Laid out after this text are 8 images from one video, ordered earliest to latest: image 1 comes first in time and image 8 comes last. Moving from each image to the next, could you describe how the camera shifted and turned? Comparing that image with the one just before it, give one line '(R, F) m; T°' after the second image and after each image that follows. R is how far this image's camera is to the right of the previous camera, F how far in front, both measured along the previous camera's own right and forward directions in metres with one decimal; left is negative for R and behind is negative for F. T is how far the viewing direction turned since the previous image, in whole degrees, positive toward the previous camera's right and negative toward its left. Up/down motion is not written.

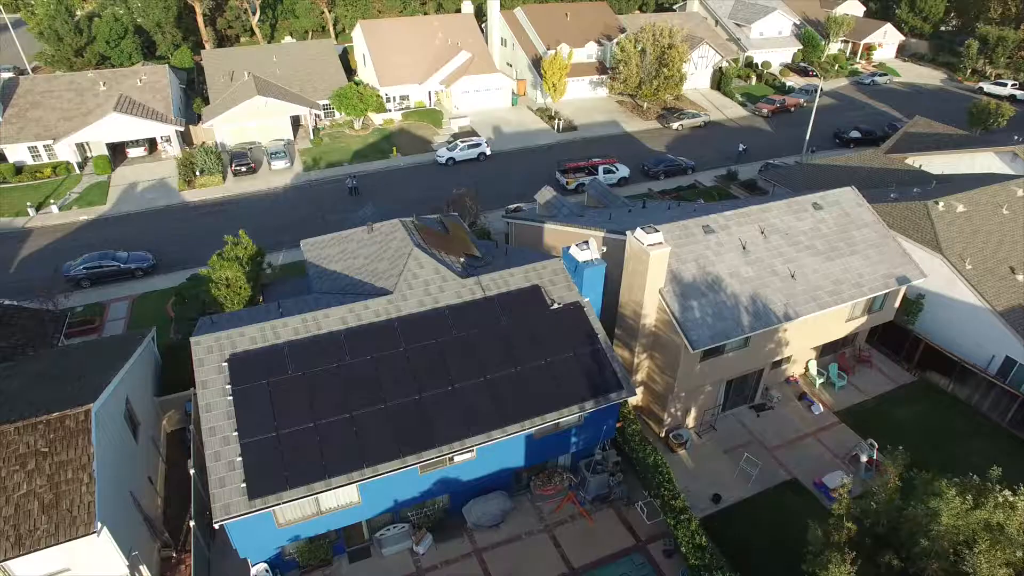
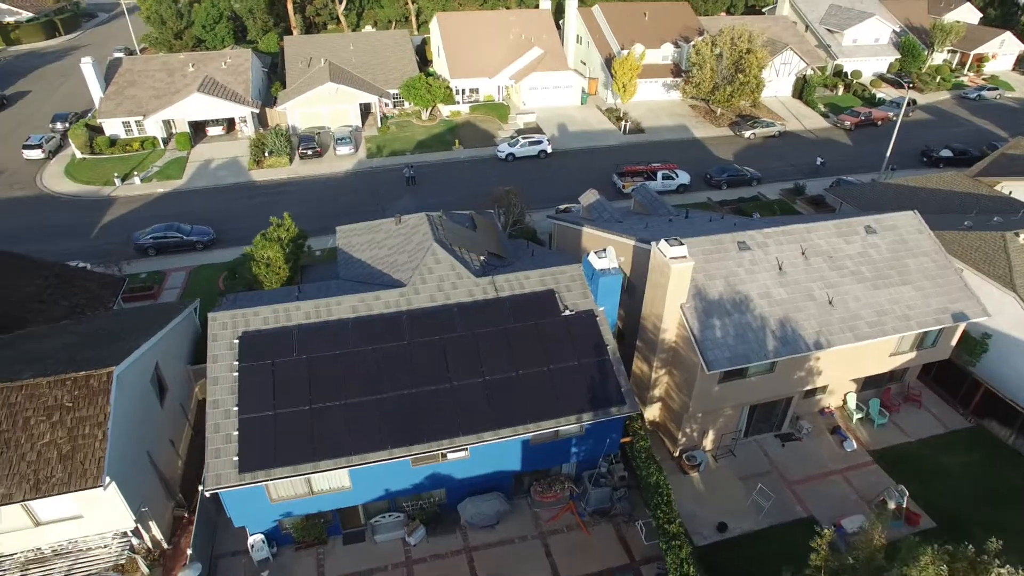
(+1.8, +0.3) m; -7°
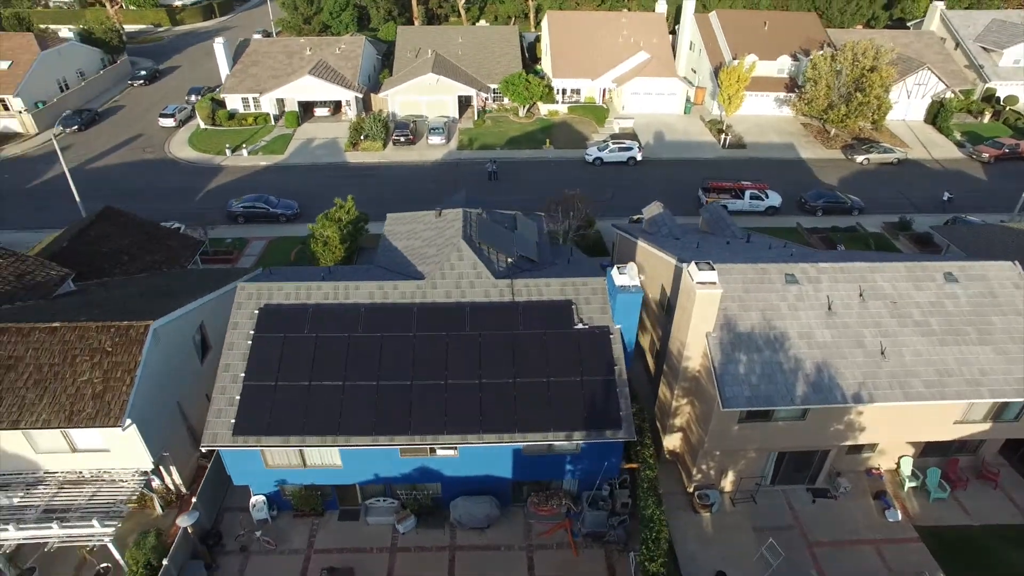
(+2.7, +0.5) m; -10°
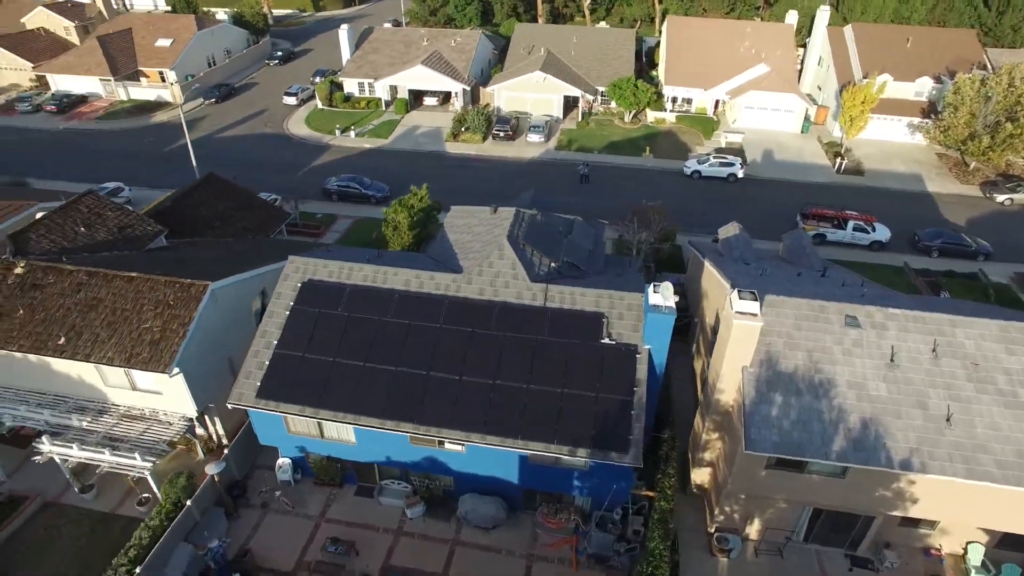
(+2.3, +0.4) m; -10°
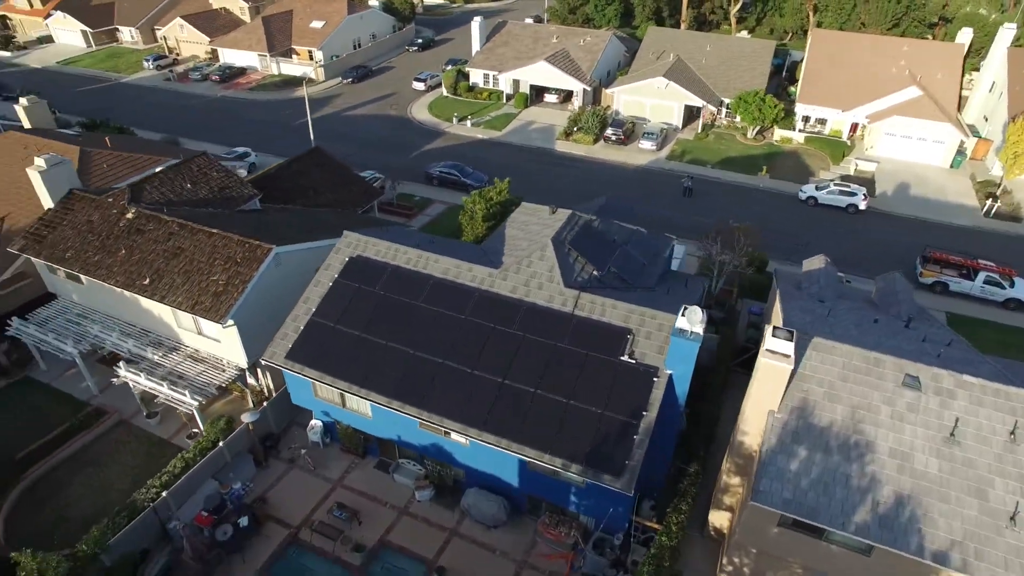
(+2.8, +0.5) m; -11°
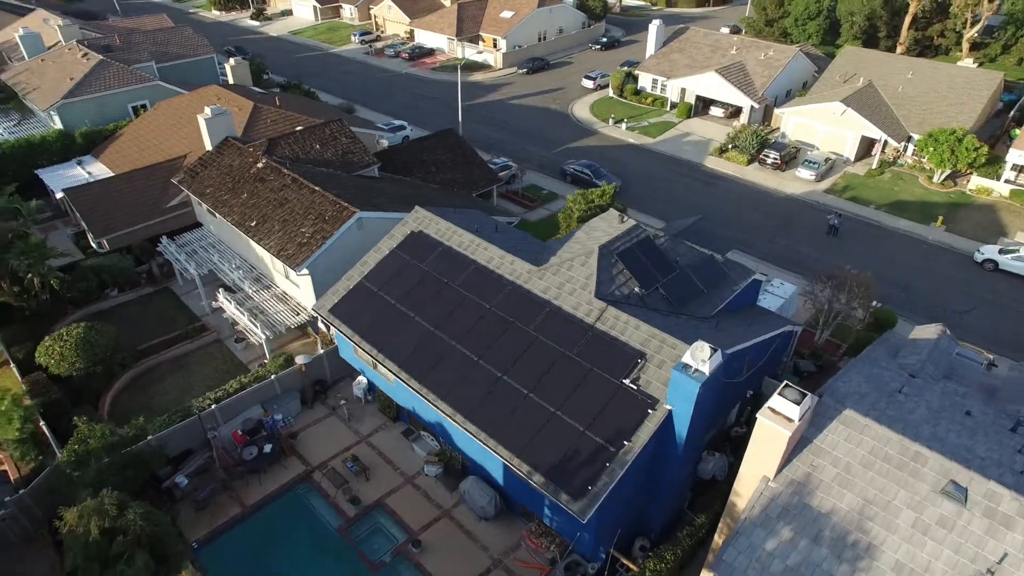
(+4.2, +0.8) m; -16°
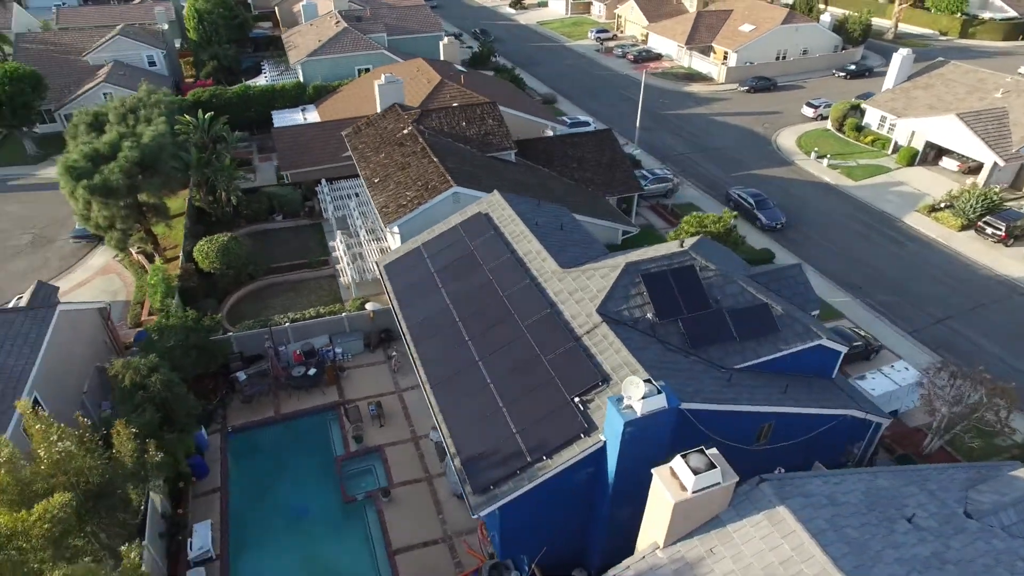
(+6.2, +1.1) m; -20°
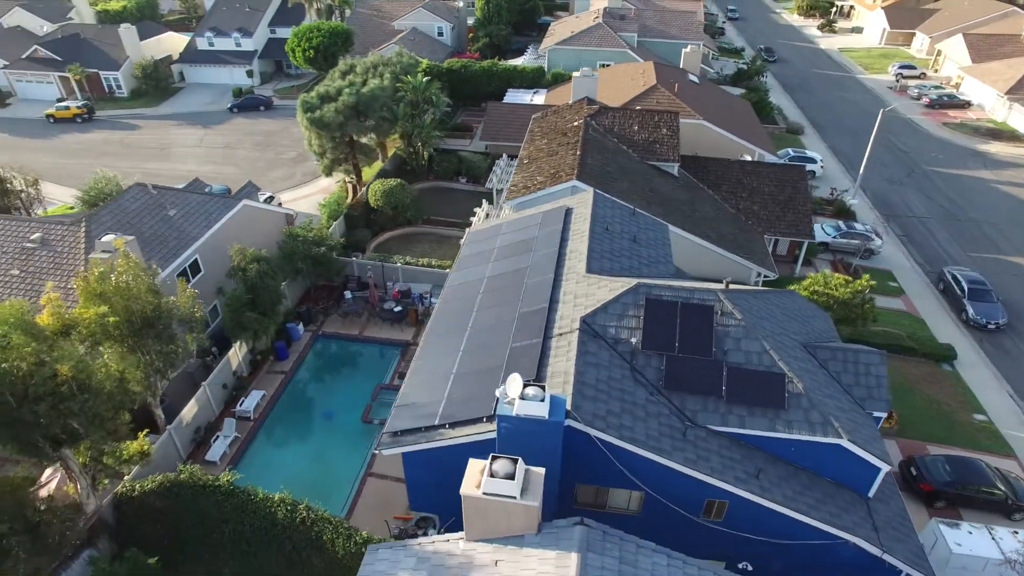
(+7.4, +1.3) m; -24°
